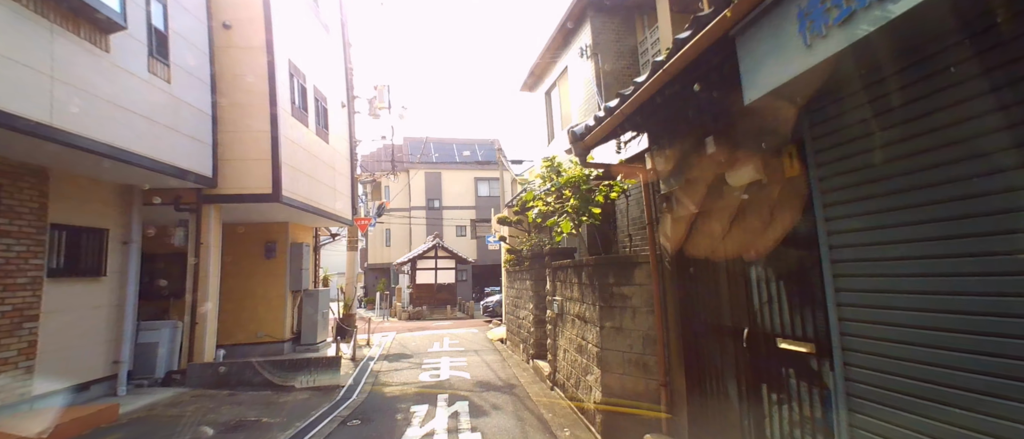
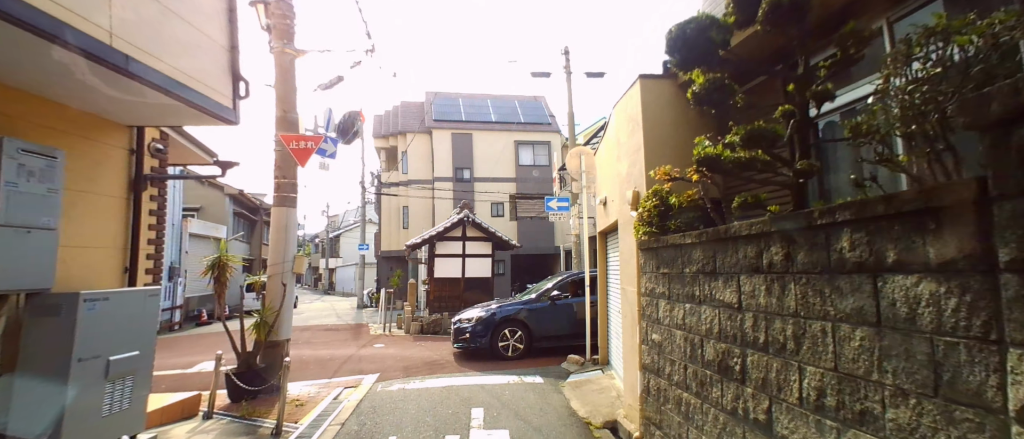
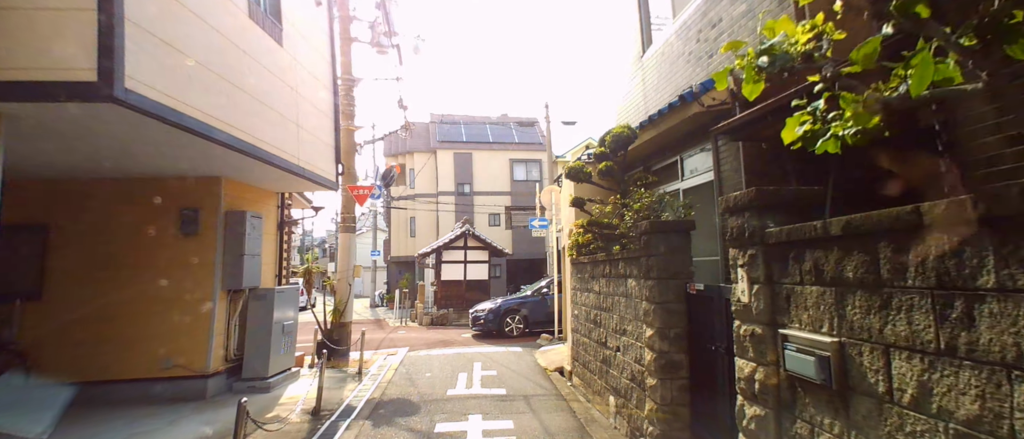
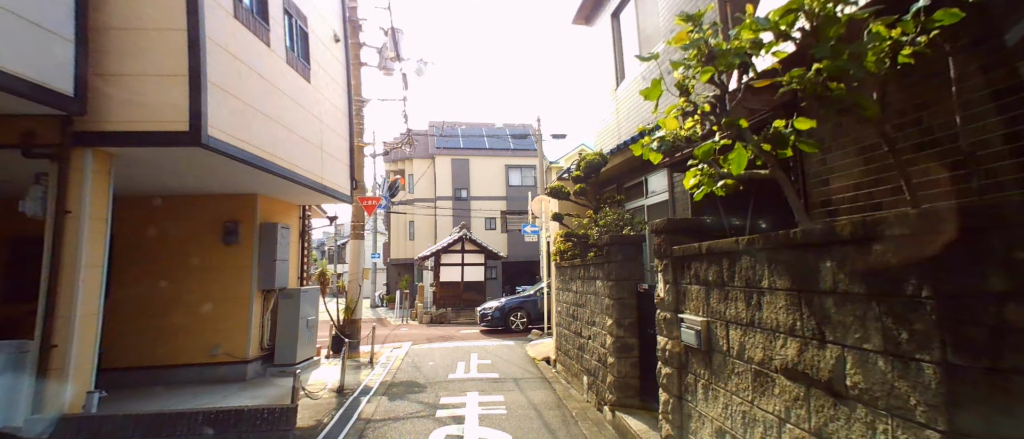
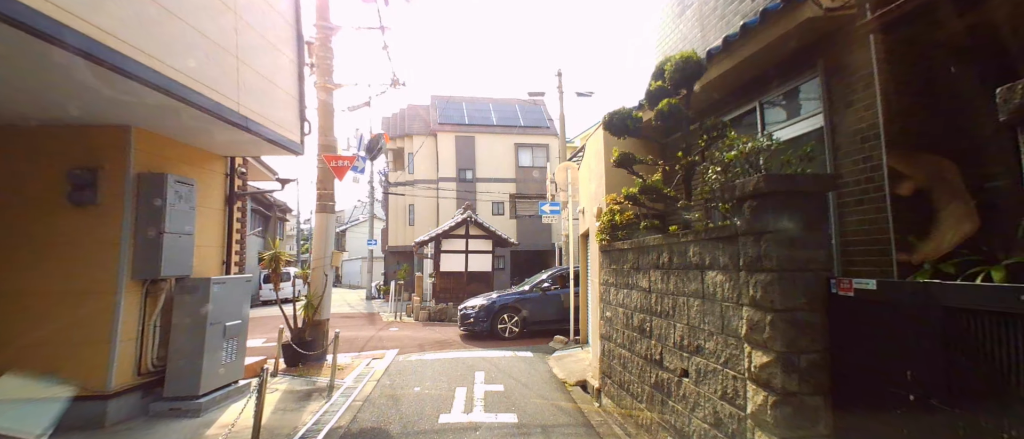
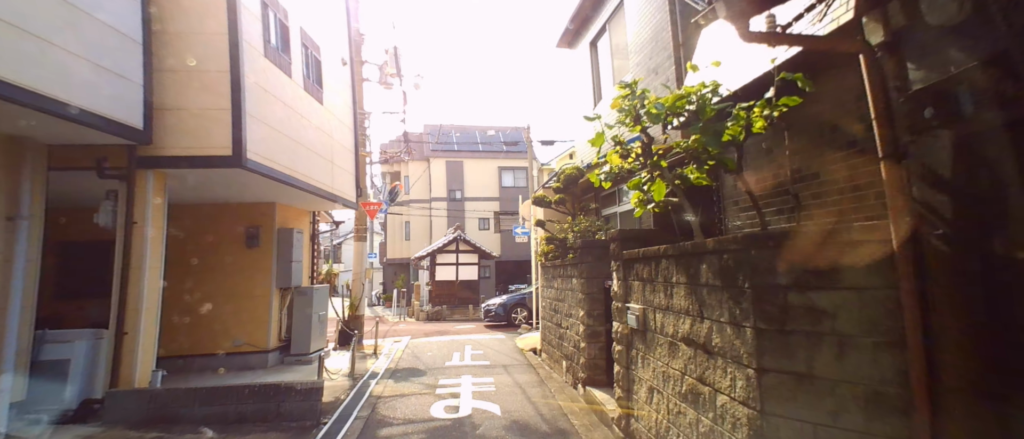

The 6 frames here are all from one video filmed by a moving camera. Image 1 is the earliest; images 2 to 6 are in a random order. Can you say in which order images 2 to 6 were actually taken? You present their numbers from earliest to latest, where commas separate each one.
6, 4, 3, 5, 2
